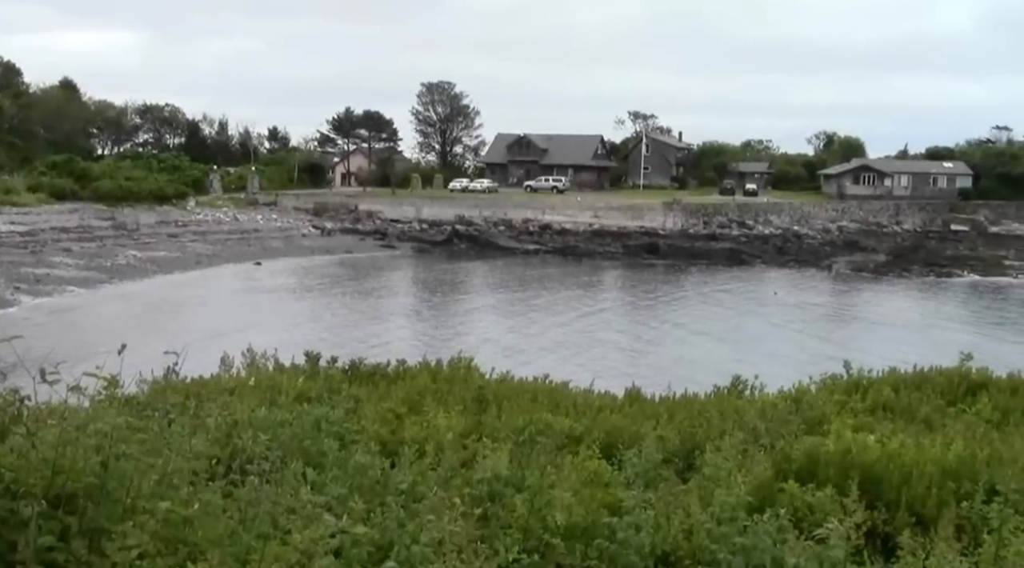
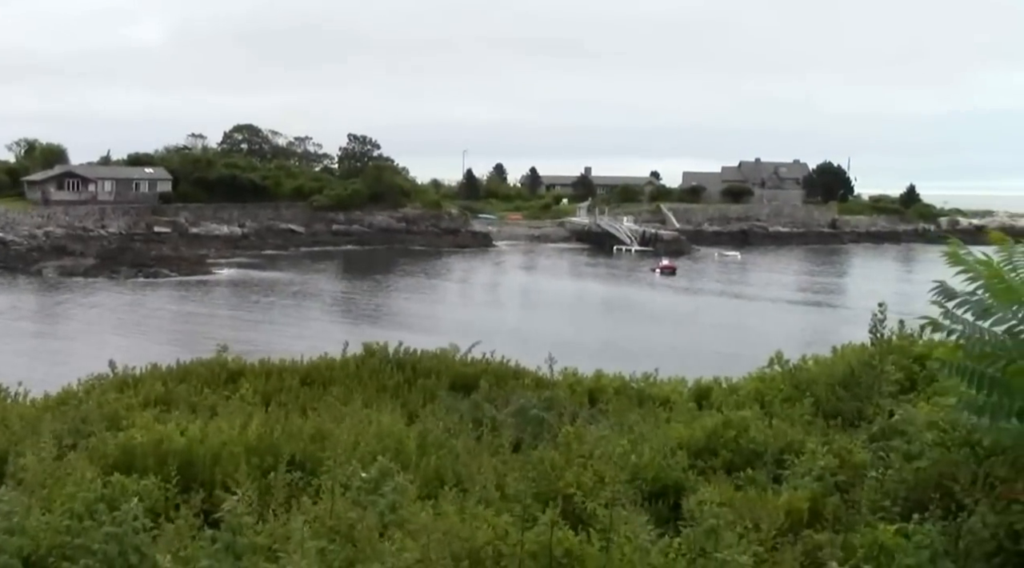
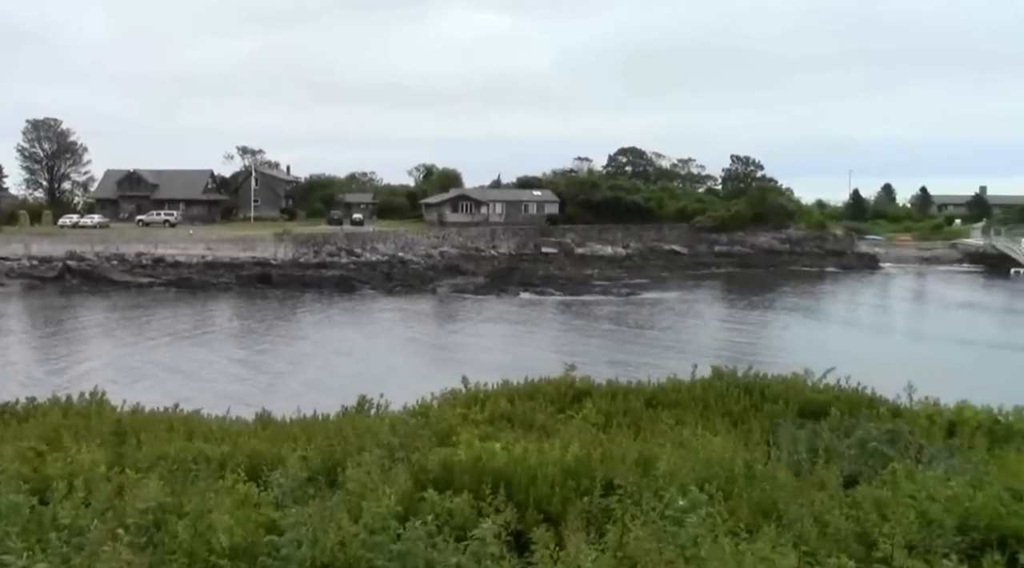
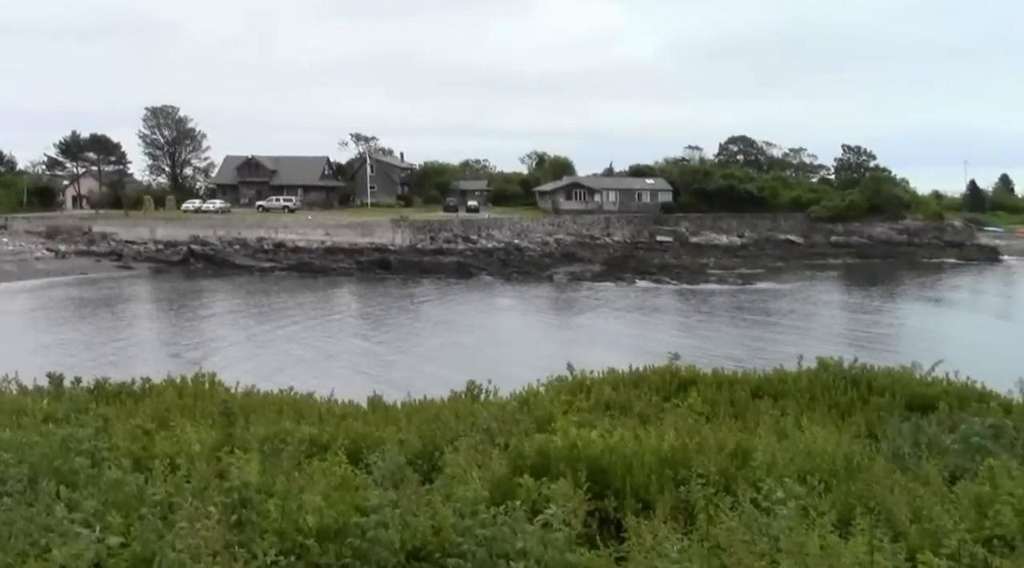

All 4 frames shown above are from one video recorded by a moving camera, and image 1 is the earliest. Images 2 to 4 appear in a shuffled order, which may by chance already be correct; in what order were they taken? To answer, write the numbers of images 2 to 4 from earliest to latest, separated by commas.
4, 3, 2
